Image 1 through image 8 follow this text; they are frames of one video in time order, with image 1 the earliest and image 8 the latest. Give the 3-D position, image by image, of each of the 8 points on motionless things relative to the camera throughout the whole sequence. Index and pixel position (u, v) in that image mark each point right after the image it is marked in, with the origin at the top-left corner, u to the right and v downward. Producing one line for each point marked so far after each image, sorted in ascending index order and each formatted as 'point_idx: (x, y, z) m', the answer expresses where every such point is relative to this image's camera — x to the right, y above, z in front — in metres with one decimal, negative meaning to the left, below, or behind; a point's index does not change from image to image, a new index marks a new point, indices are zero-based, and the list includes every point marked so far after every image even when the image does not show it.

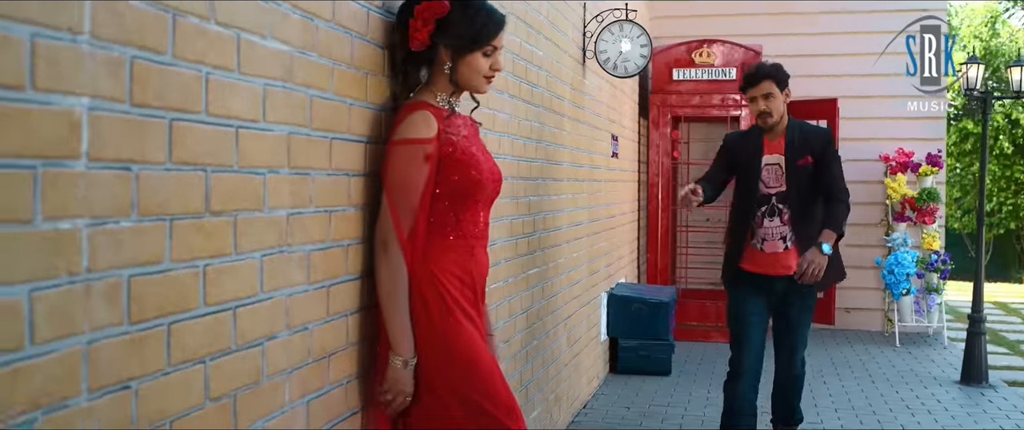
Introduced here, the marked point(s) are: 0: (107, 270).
0: (-0.7, -0.1, +1.4) m
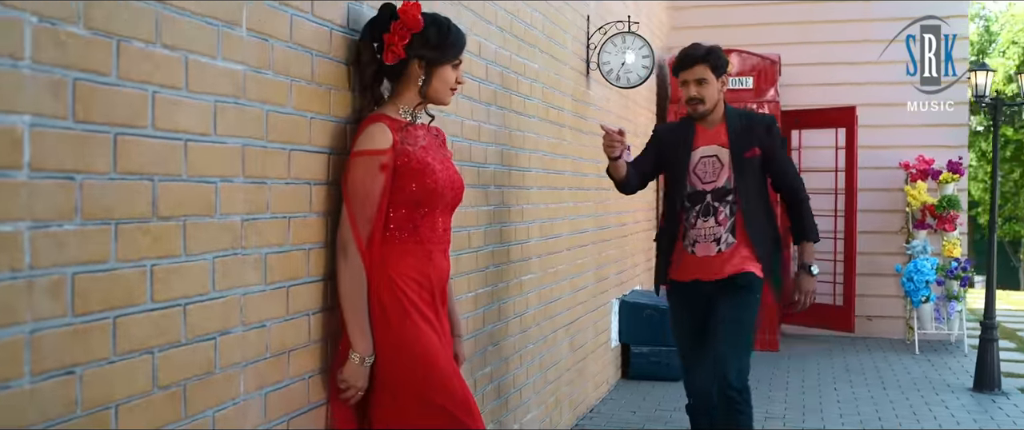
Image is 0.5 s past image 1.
0: (-0.9, -0.1, +1.6) m
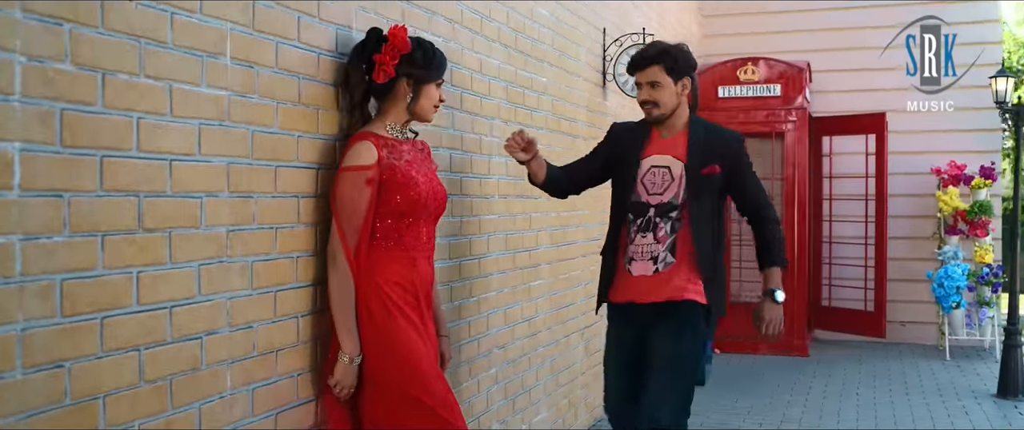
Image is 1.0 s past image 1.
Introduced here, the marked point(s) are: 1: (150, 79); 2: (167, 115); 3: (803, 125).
0: (-1.0, -0.1, +1.9) m
1: (-0.9, +0.3, +2.1) m
2: (-0.9, +0.3, +2.2) m
3: (+2.3, +0.7, +6.8) m
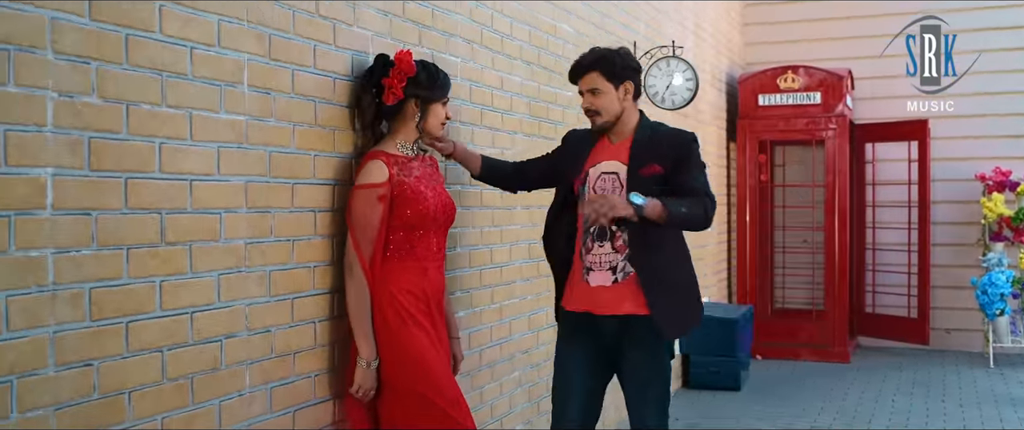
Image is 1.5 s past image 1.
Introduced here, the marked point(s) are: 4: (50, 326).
0: (-1.1, -0.2, +2.1) m
1: (-0.9, +0.3, +2.4) m
2: (-0.9, +0.2, +2.4) m
3: (+2.6, +0.6, +6.8) m
4: (-1.1, -0.3, +2.1) m
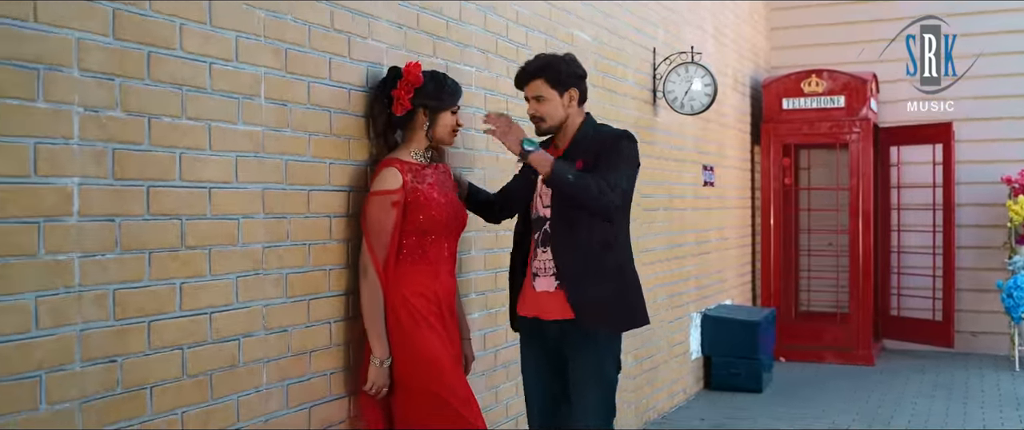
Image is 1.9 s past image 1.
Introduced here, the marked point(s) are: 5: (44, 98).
0: (-1.1, -0.2, +2.3) m
1: (-0.9, +0.3, +2.5) m
2: (-0.9, +0.2, +2.6) m
3: (+2.8, +0.6, +6.8) m
4: (-1.1, -0.3, +2.2) m
5: (-1.2, +0.3, +2.2) m
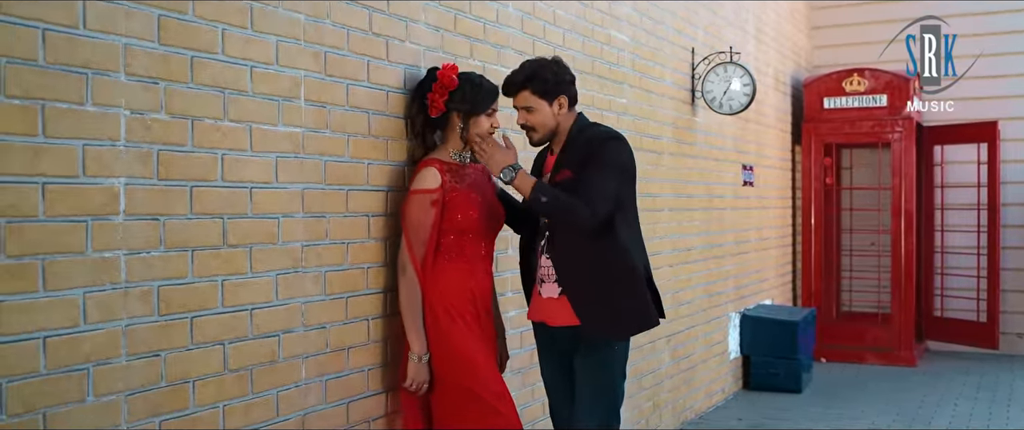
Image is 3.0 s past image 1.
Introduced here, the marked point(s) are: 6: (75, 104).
0: (-1.0, -0.2, +2.4) m
1: (-0.8, +0.3, +2.6) m
2: (-0.8, +0.2, +2.7) m
3: (+3.1, +0.6, +6.7) m
4: (-1.0, -0.3, +2.3) m
5: (-1.1, +0.3, +2.3) m
6: (-1.1, +0.3, +2.2) m
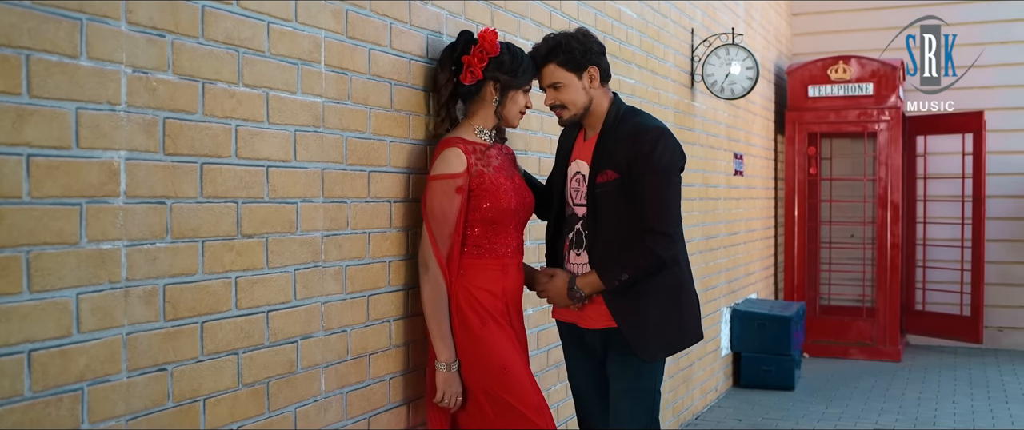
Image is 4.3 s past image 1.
0: (-0.8, -0.1, +1.9) m
1: (-0.7, +0.3, +2.2) m
2: (-0.6, +0.2, +2.2) m
3: (+2.9, +0.7, +6.6) m
4: (-0.8, -0.2, +1.9) m
5: (-0.9, +0.3, +1.8) m
6: (-0.9, +0.3, +1.8) m
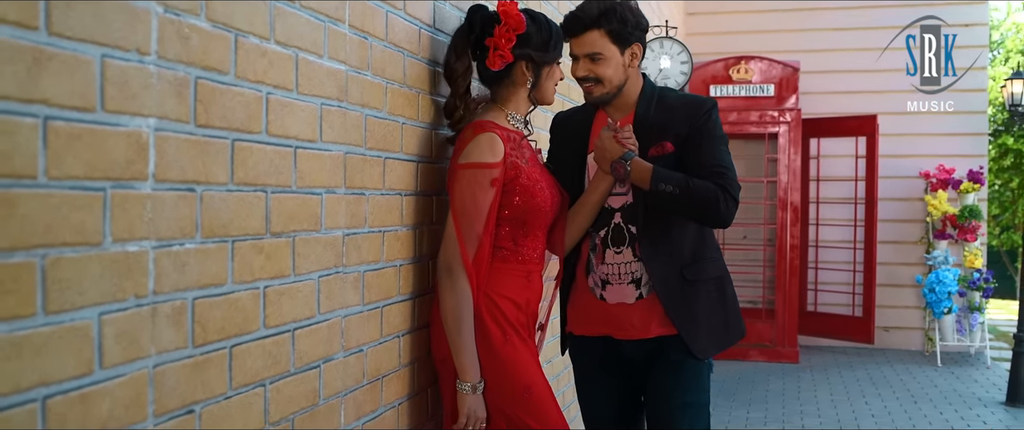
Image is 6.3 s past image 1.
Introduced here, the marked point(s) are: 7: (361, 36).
0: (-0.6, -0.1, +1.4) m
1: (-0.5, +0.3, +1.7) m
2: (-0.4, +0.3, +1.8) m
3: (+2.1, +0.7, +6.7) m
4: (-0.6, -0.2, +1.4) m
5: (-0.6, +0.3, +1.3) m
6: (-0.6, +0.3, +1.3) m
7: (-0.4, +0.4, +2.1) m
